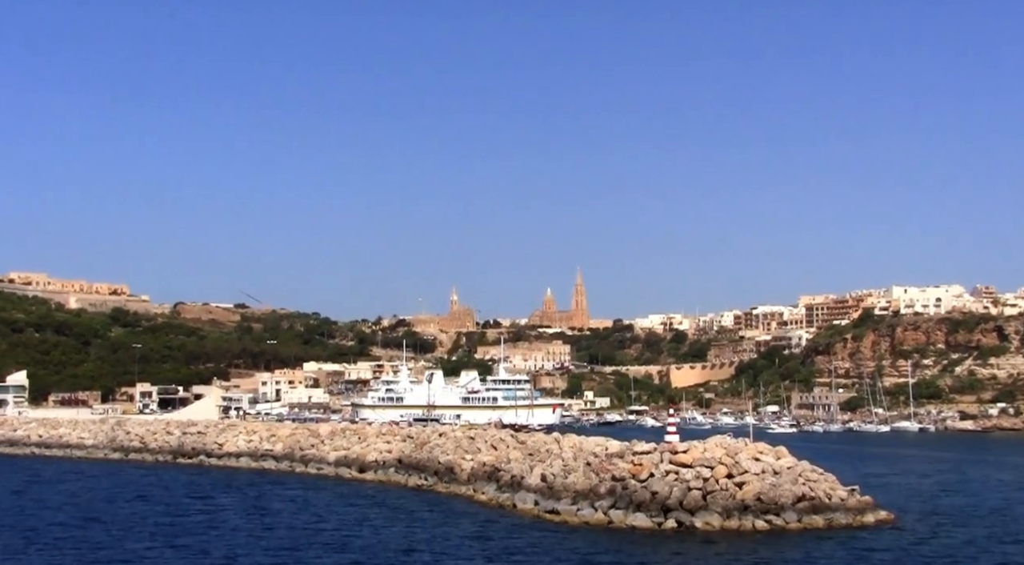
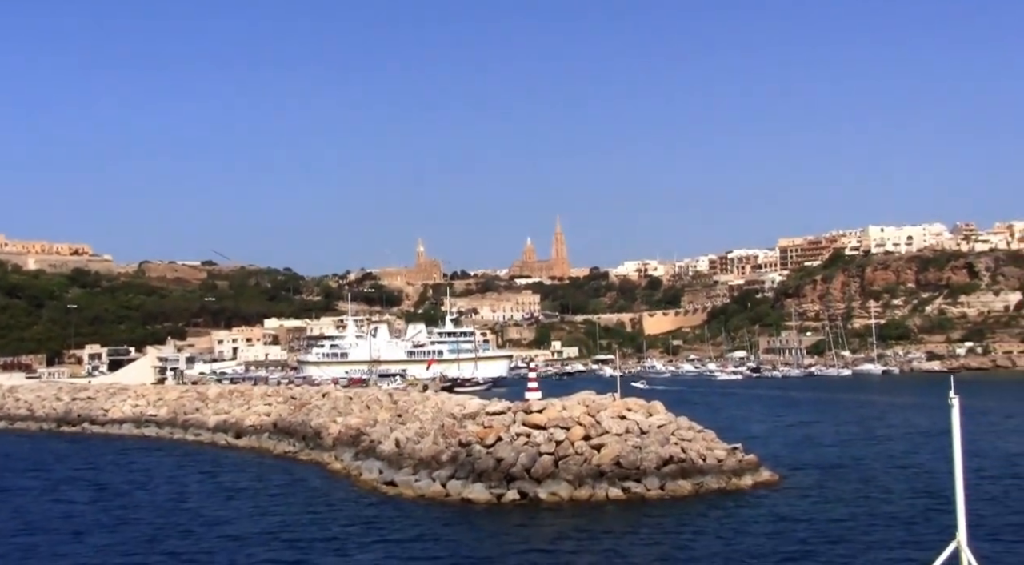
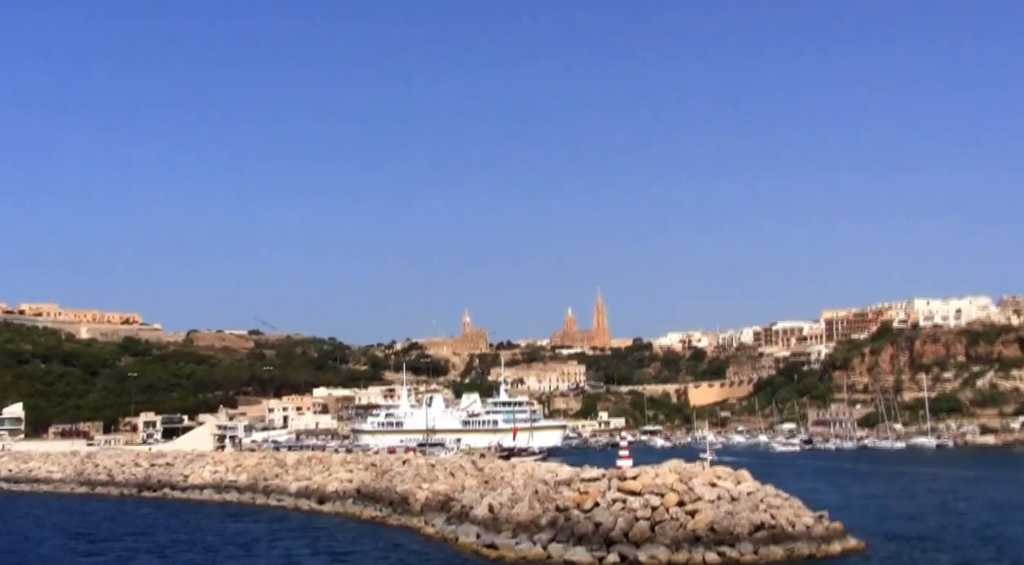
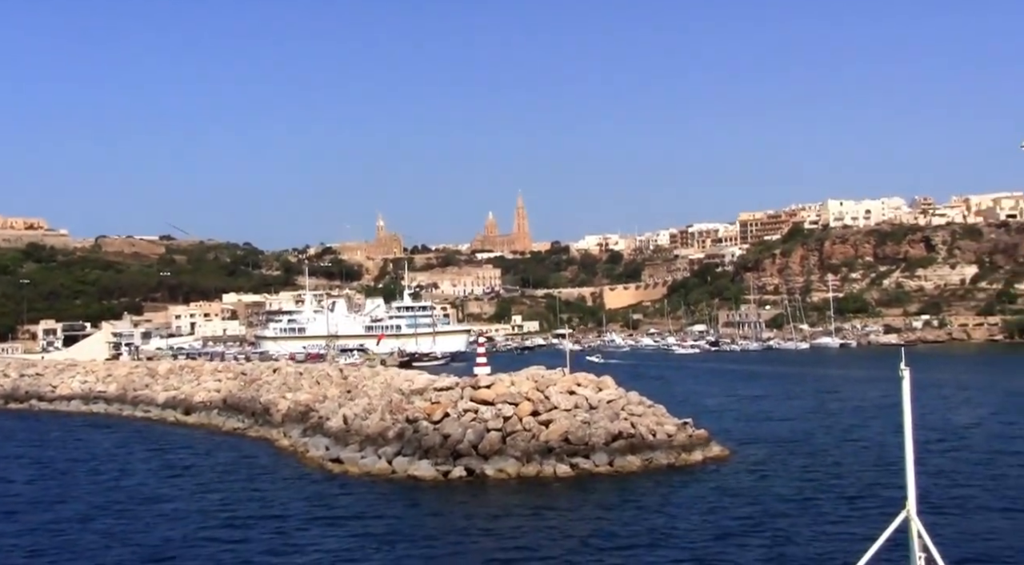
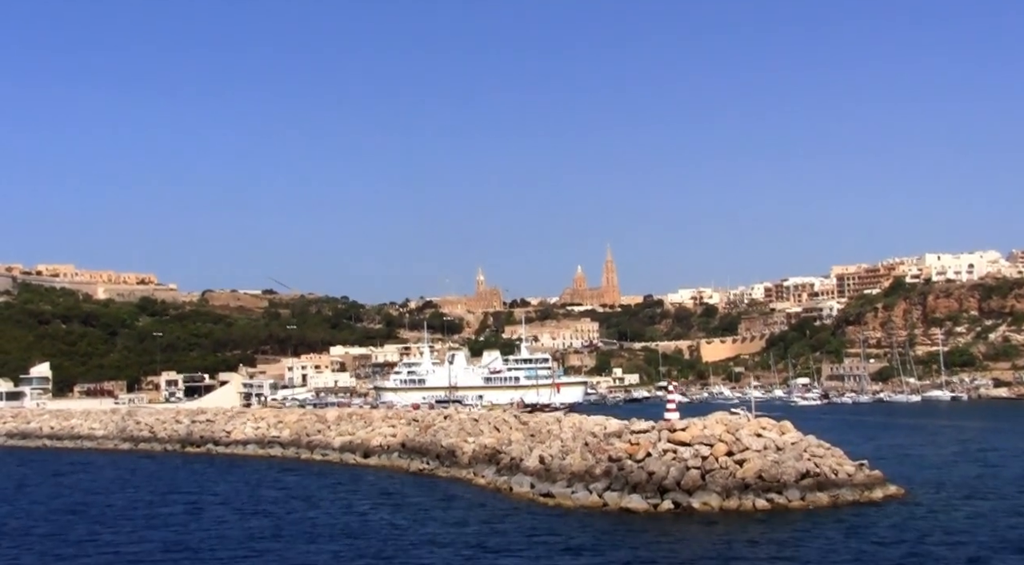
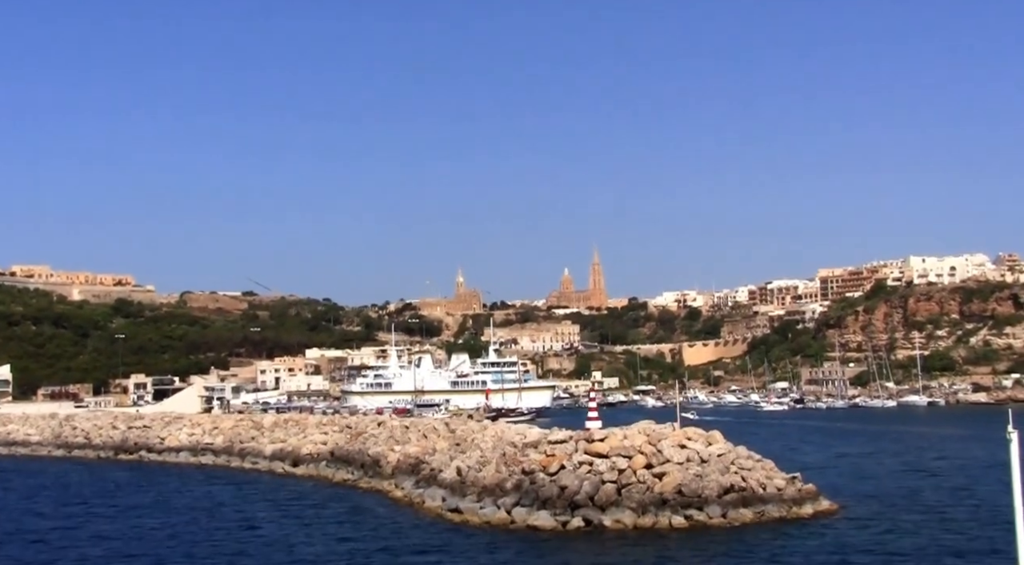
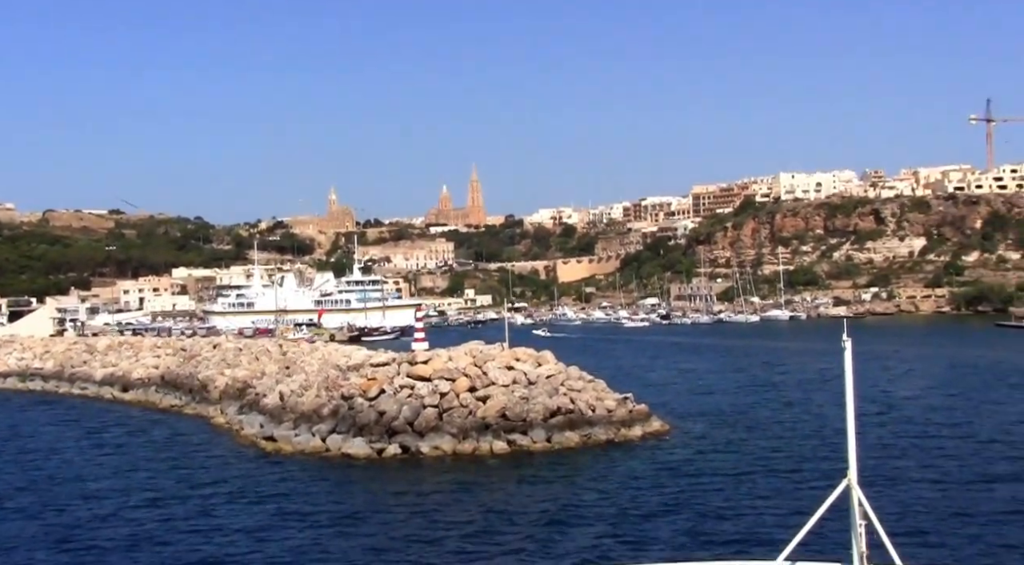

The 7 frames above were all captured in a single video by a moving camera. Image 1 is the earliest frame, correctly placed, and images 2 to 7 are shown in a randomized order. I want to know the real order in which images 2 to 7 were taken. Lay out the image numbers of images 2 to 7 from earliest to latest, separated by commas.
5, 3, 6, 2, 4, 7
